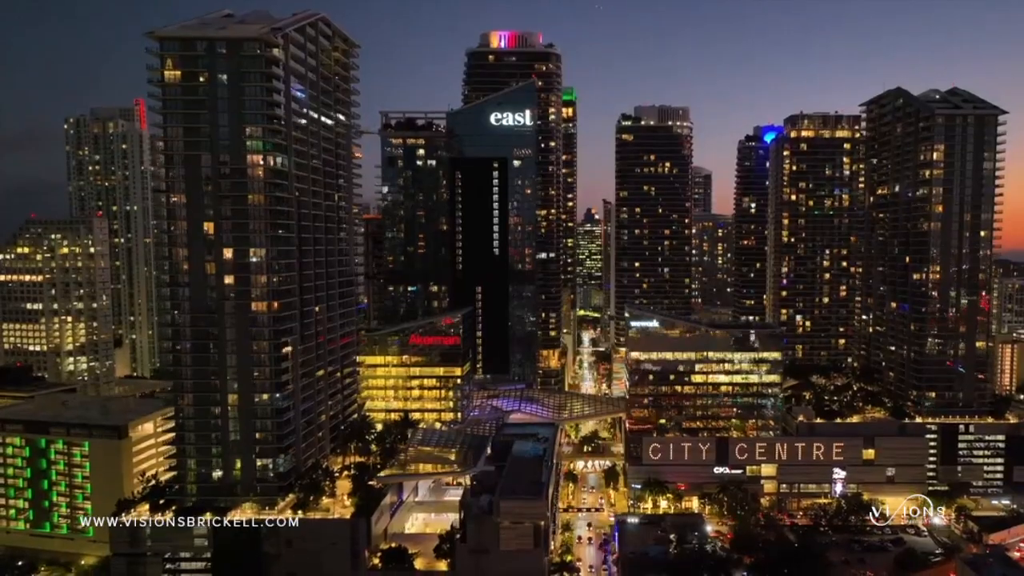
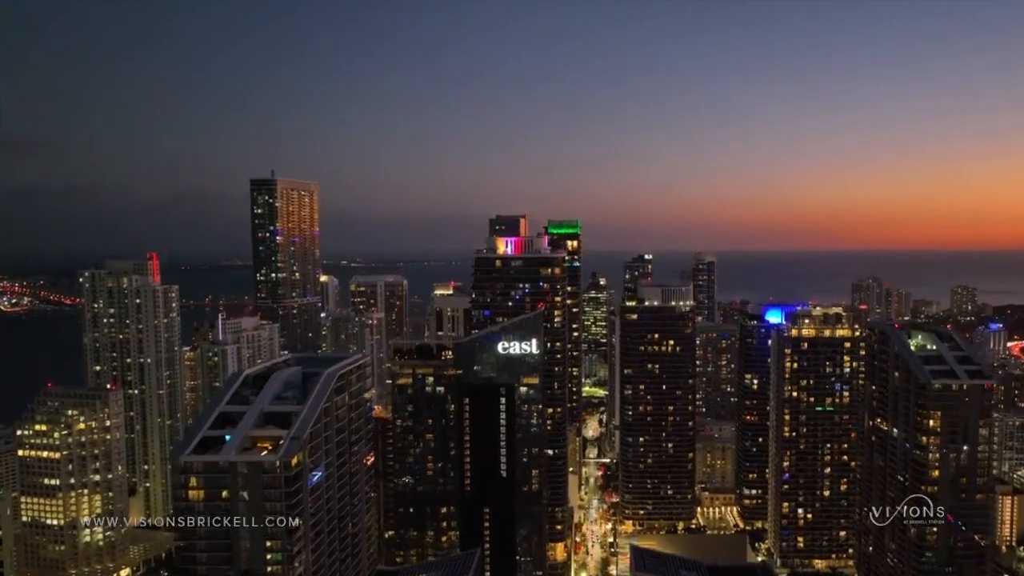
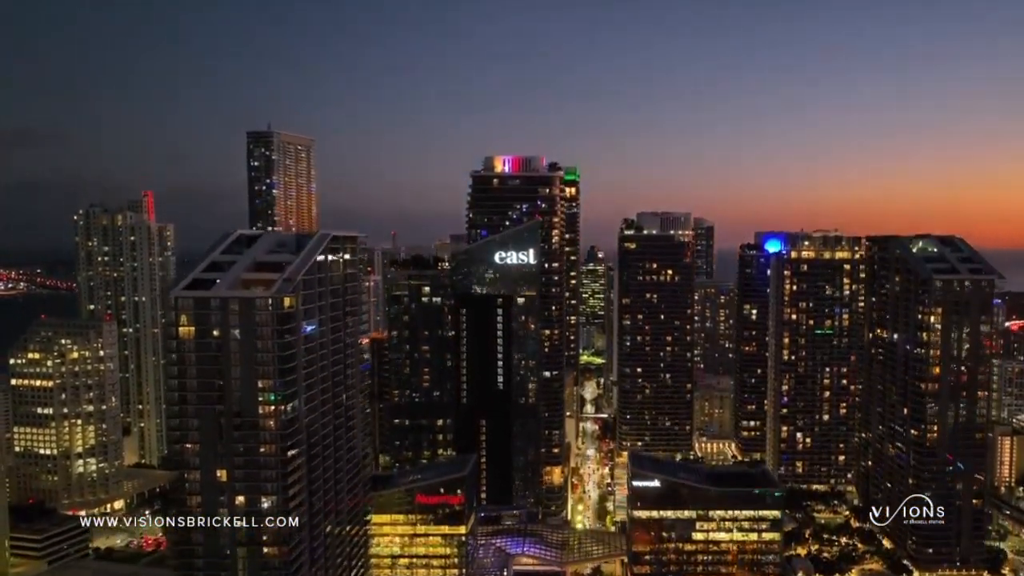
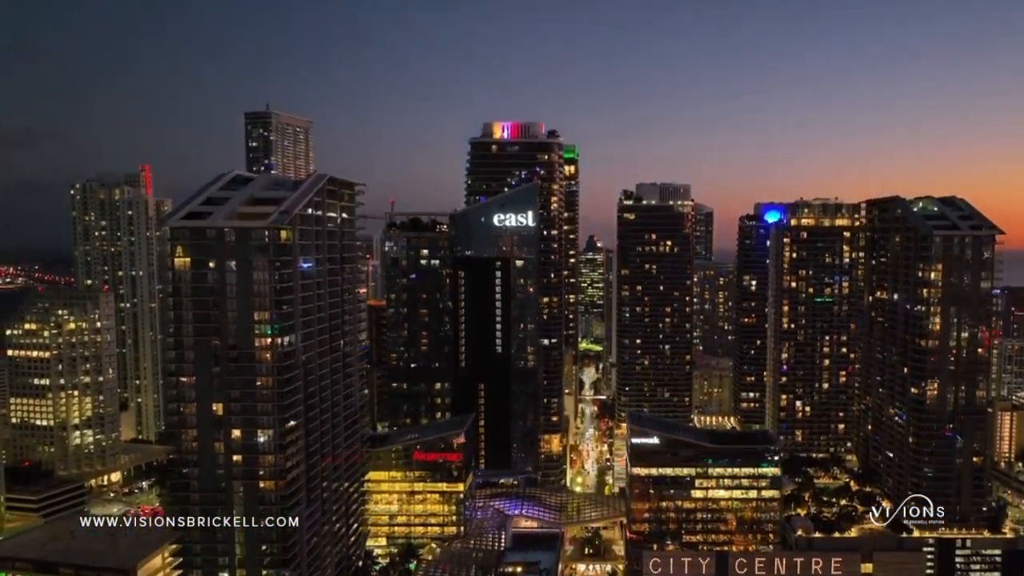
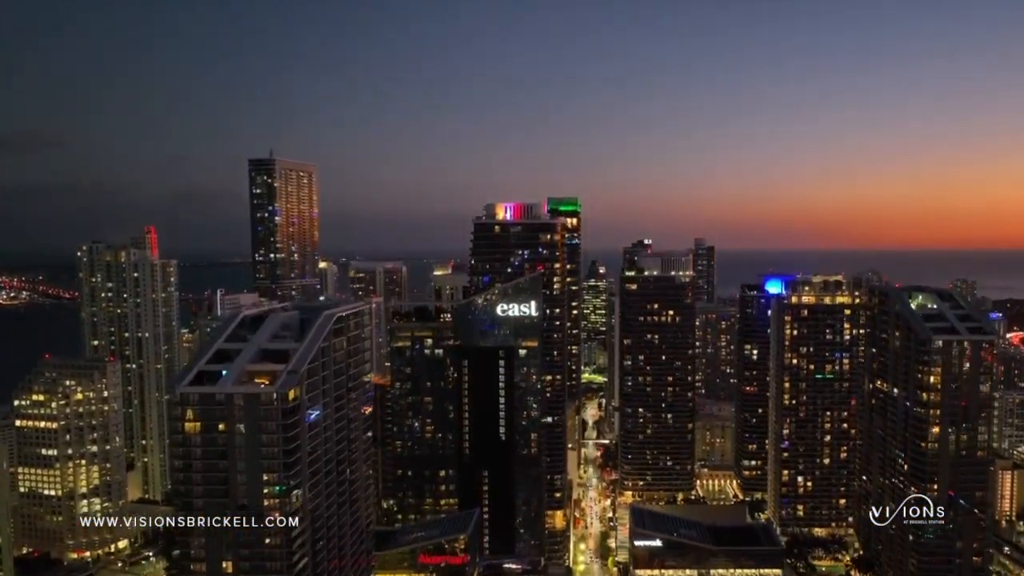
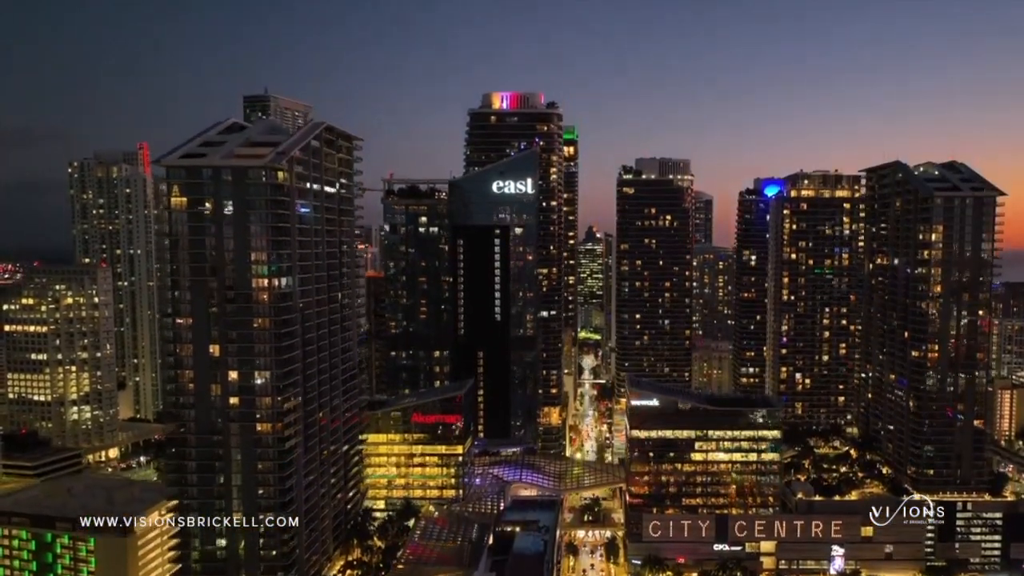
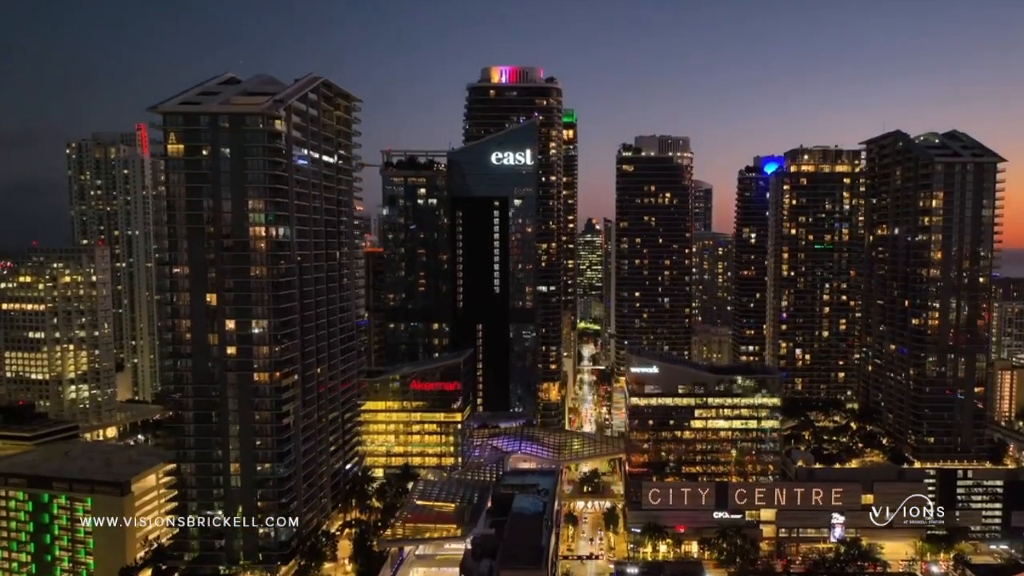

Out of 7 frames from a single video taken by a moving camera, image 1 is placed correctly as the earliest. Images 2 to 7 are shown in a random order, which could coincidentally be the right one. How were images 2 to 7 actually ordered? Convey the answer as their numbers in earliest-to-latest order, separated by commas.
7, 6, 4, 3, 5, 2
